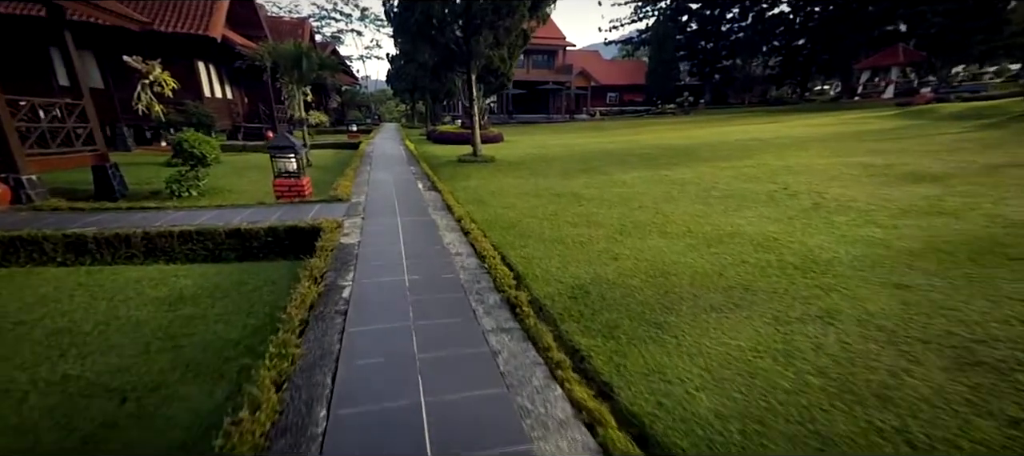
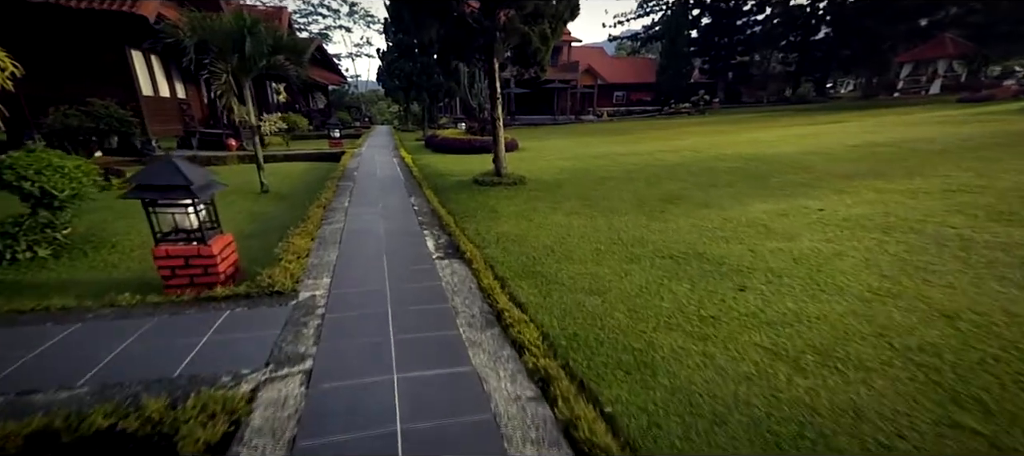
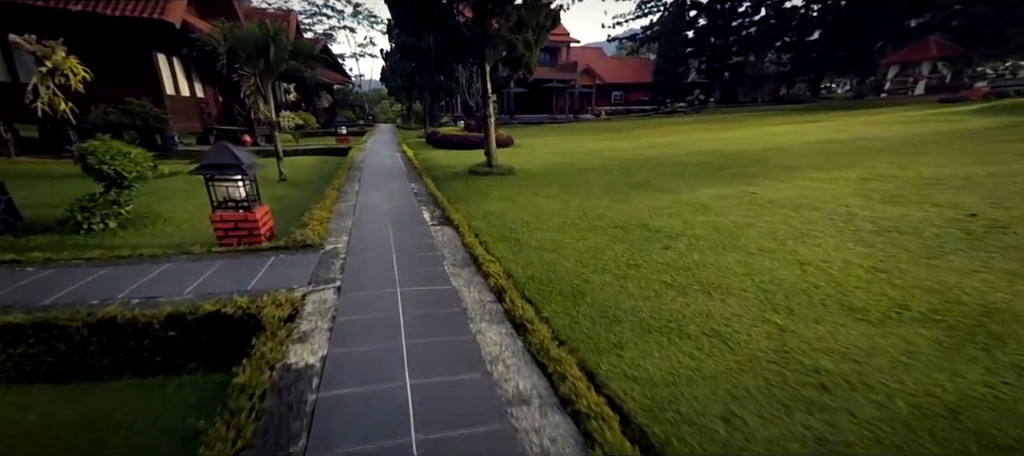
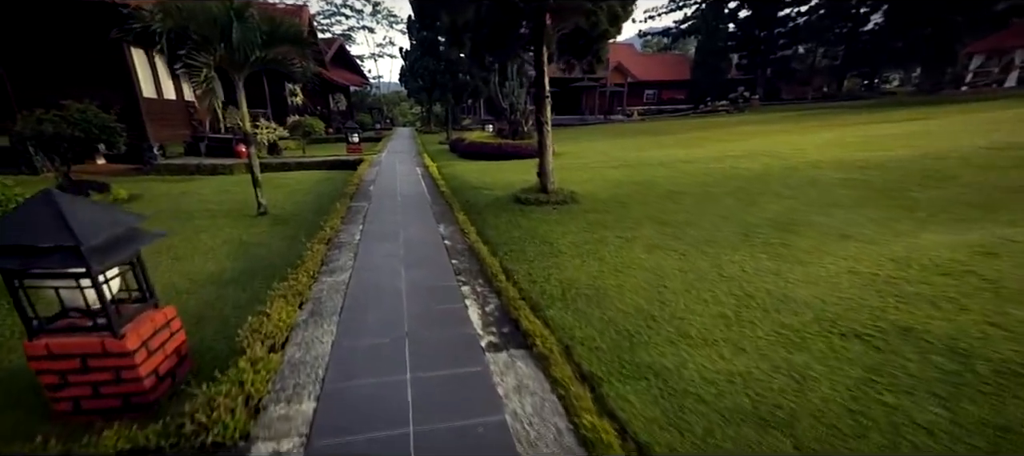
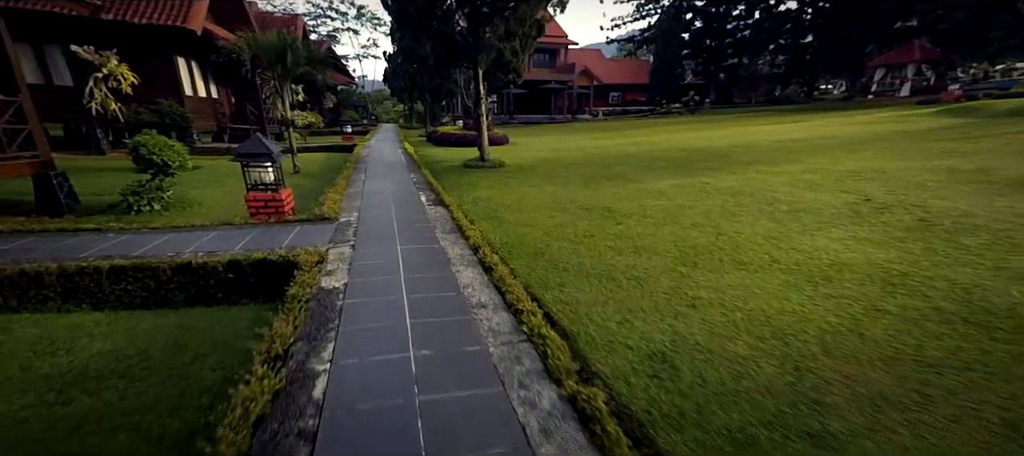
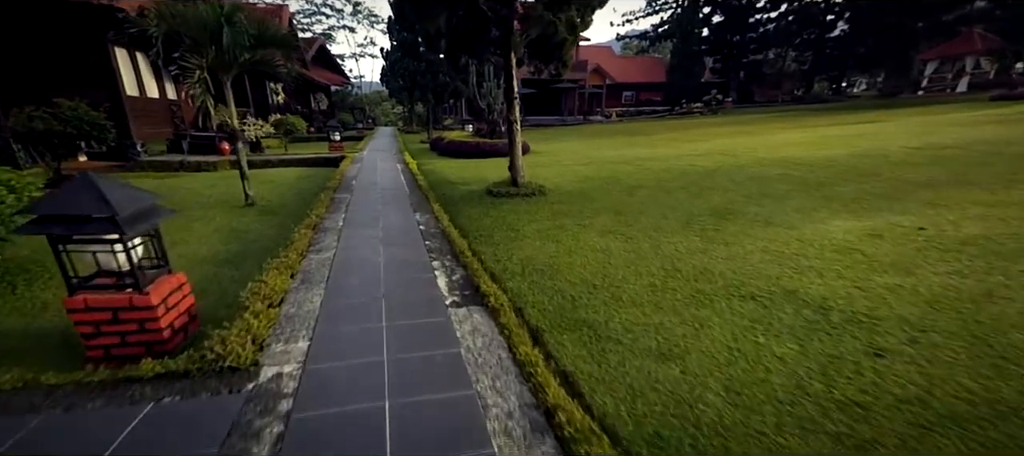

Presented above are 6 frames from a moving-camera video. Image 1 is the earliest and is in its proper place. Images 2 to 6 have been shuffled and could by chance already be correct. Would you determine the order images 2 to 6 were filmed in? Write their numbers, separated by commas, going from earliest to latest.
5, 3, 2, 6, 4
